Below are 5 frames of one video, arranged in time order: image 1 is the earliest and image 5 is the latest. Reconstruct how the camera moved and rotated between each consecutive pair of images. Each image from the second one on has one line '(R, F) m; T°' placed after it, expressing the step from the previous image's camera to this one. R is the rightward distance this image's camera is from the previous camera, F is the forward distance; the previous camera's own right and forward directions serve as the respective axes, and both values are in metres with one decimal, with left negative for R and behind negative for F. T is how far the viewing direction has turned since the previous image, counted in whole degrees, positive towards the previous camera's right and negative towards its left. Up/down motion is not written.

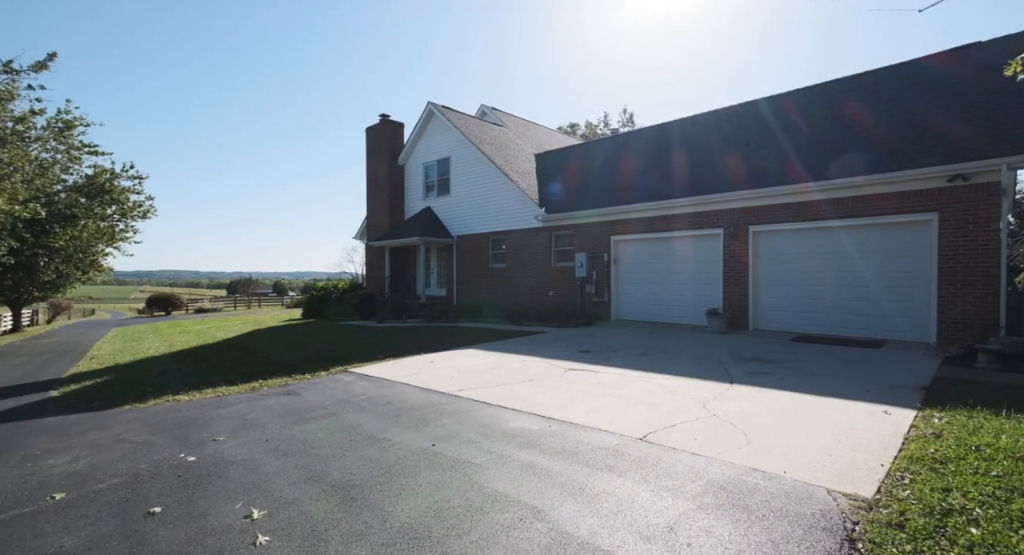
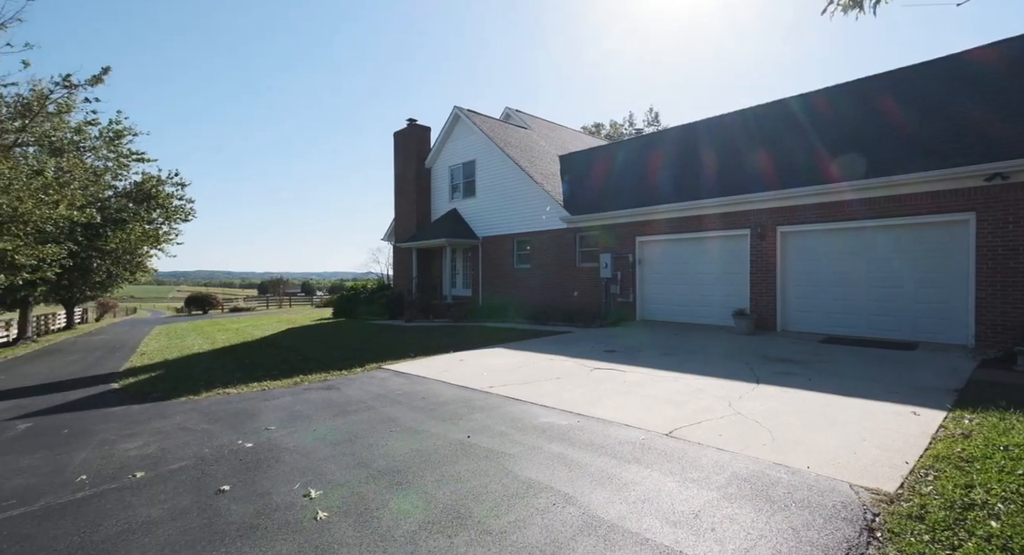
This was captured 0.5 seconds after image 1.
(-0.1, -0.3) m; -3°
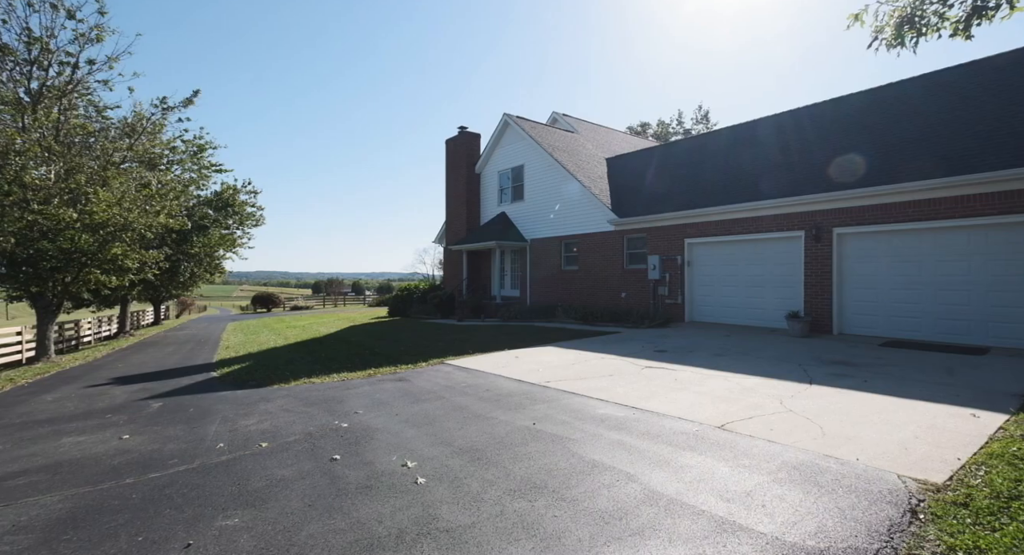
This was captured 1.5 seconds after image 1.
(-0.2, -0.5) m; -5°
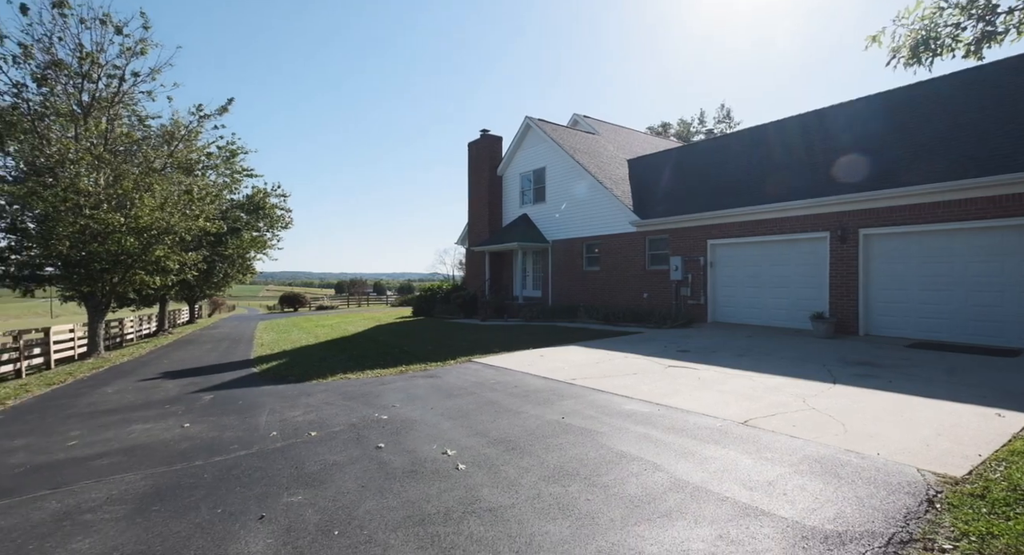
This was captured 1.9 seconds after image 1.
(-0.1, -0.3) m; -2°
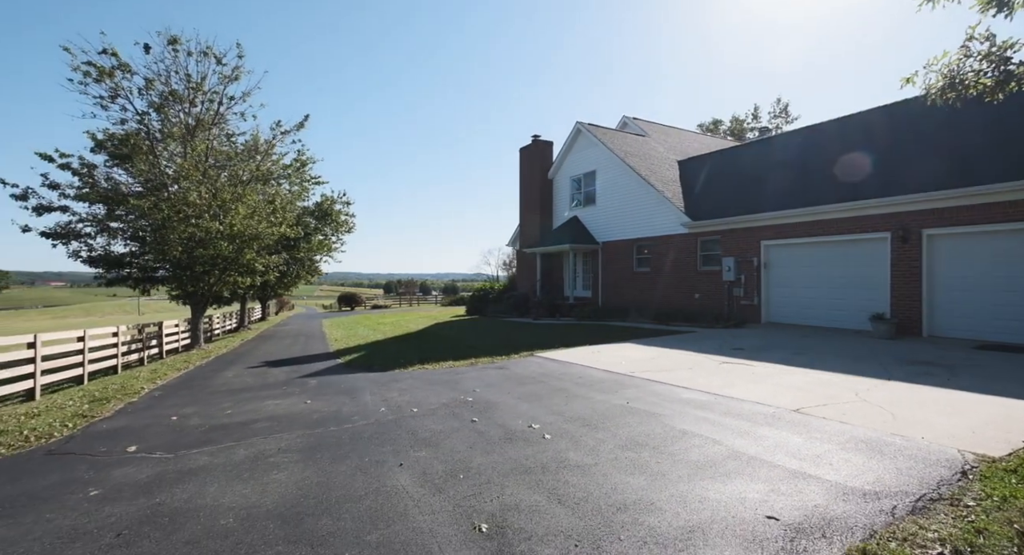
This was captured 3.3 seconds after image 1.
(-0.3, -0.8) m; -5°
